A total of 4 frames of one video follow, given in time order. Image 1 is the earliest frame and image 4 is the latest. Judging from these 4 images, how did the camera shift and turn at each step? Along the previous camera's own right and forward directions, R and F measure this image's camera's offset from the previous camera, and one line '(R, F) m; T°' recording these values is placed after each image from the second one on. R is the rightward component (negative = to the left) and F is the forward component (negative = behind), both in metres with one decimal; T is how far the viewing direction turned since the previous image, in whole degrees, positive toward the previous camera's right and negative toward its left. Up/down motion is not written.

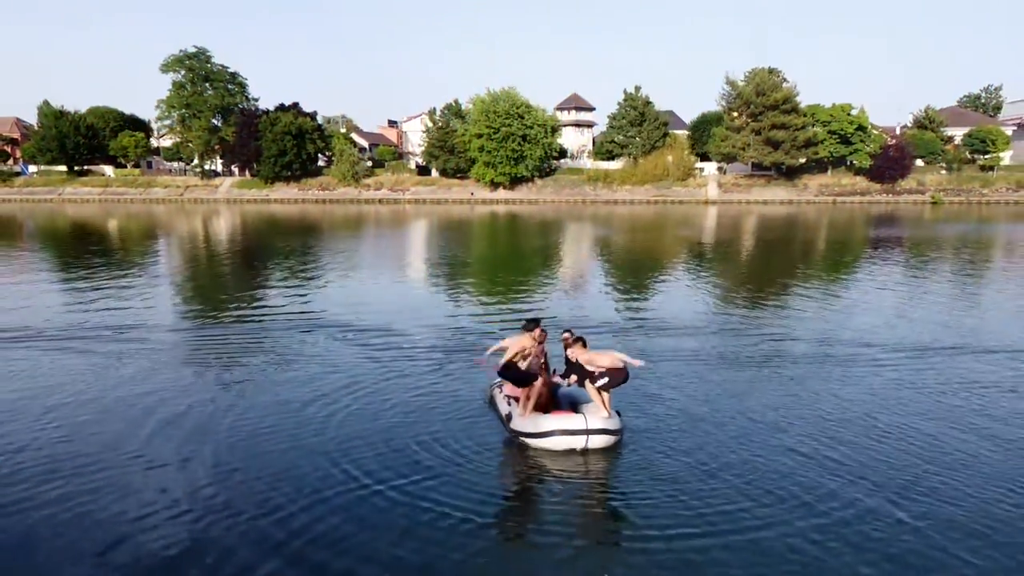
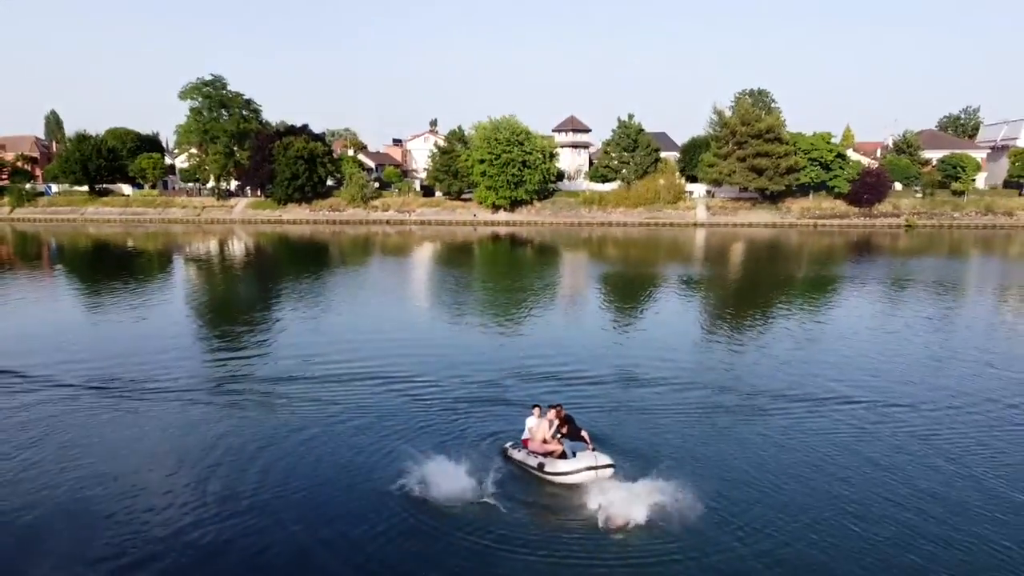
(0.0, -1.3) m; 0°
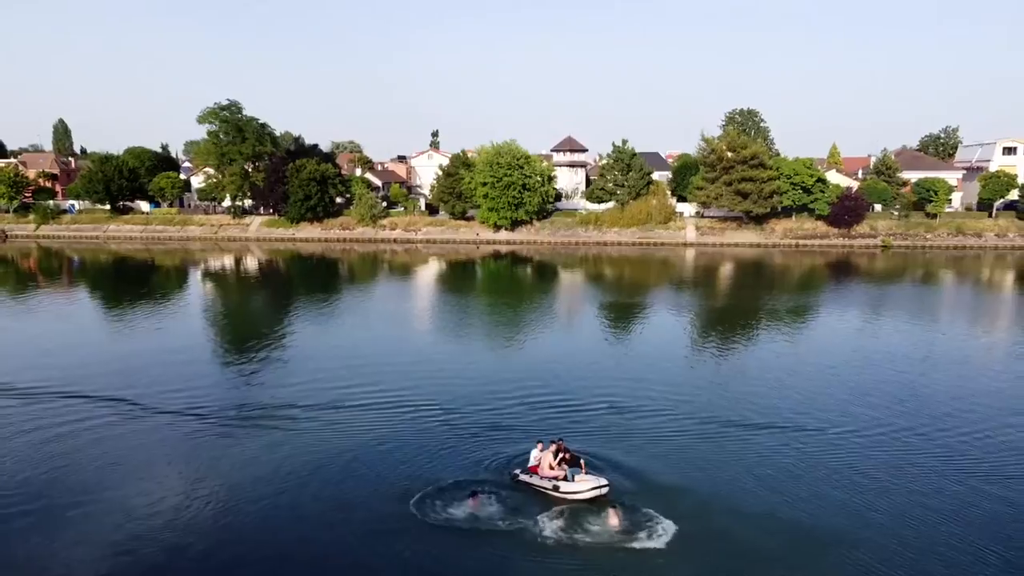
(-0.1, -1.4) m; 0°
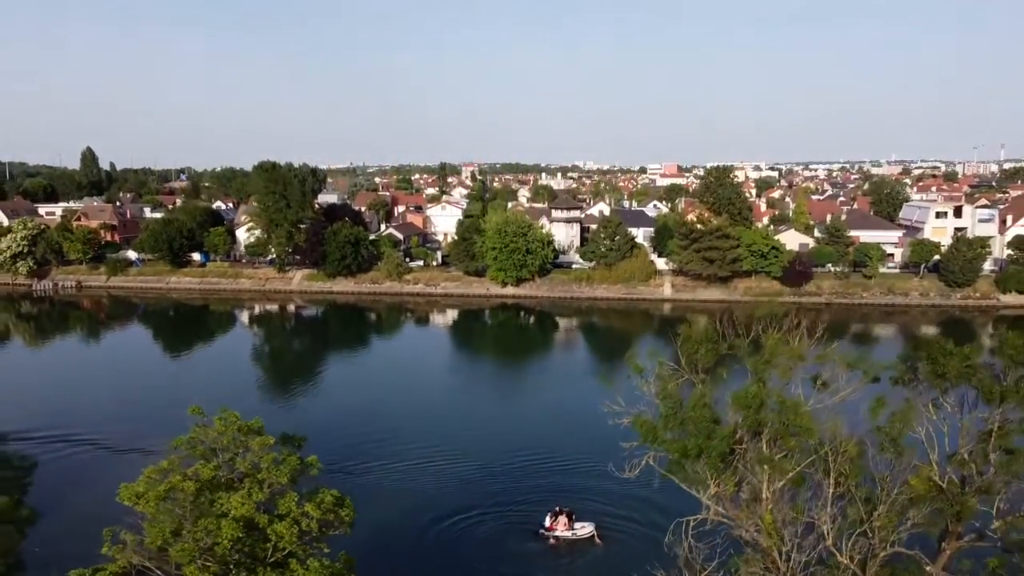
(-0.2, -4.5) m; 0°
